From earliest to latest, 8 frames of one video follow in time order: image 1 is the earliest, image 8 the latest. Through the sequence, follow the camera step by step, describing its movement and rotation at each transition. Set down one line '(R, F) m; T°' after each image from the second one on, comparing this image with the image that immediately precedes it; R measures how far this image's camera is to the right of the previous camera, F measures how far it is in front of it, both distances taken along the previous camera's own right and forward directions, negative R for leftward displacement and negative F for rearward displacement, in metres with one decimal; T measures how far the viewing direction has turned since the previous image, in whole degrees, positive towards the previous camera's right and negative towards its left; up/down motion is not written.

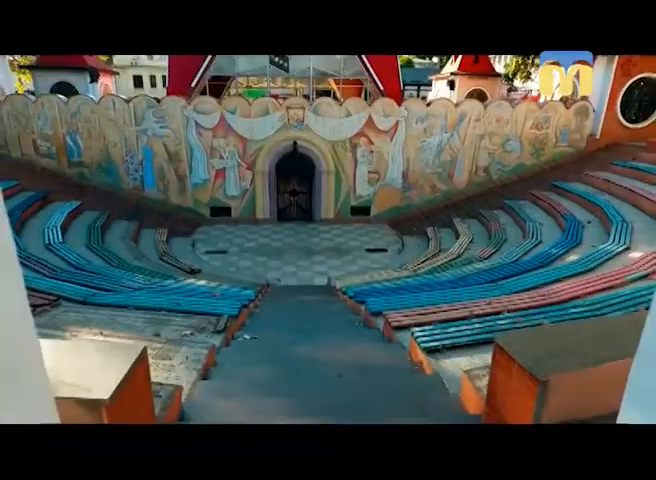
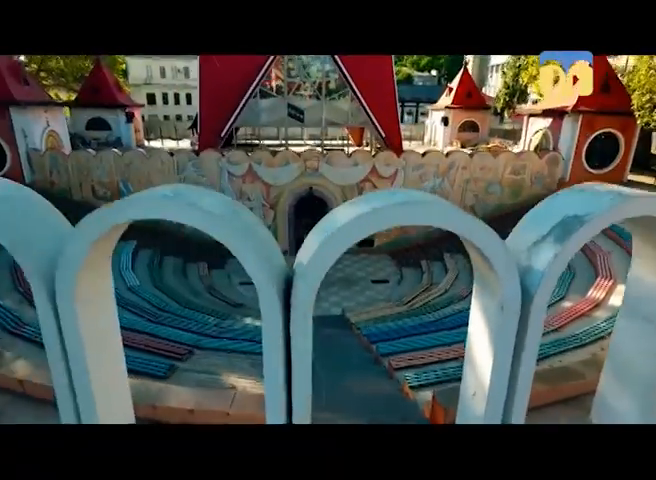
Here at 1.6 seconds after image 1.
(-0.2, -1.3) m; 0°
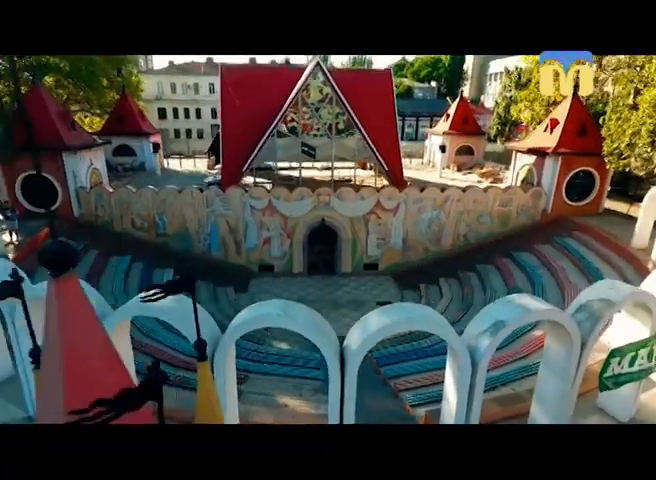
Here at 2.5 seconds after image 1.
(-0.2, -1.1) m; 0°
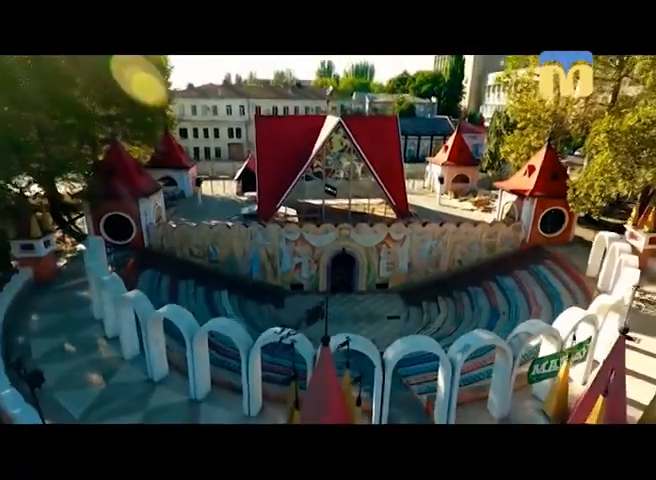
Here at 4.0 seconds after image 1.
(-0.5, -2.2) m; 0°
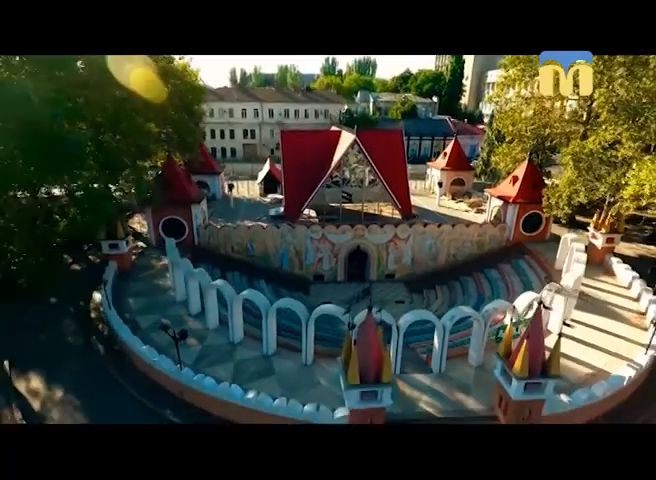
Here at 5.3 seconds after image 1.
(-0.6, -2.3) m; 0°
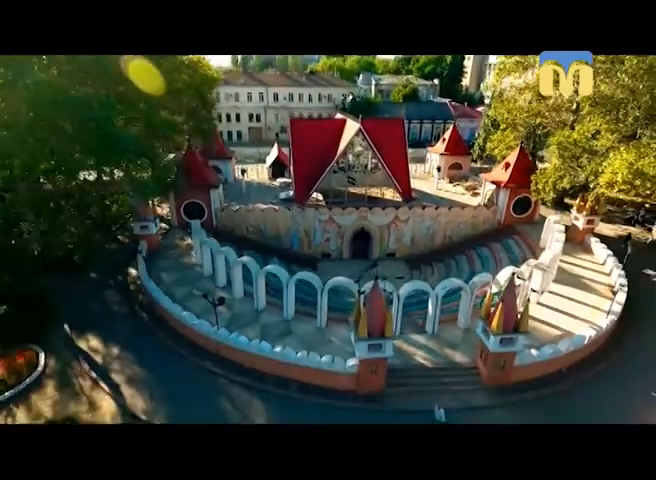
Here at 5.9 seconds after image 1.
(-0.2, -1.3) m; 0°
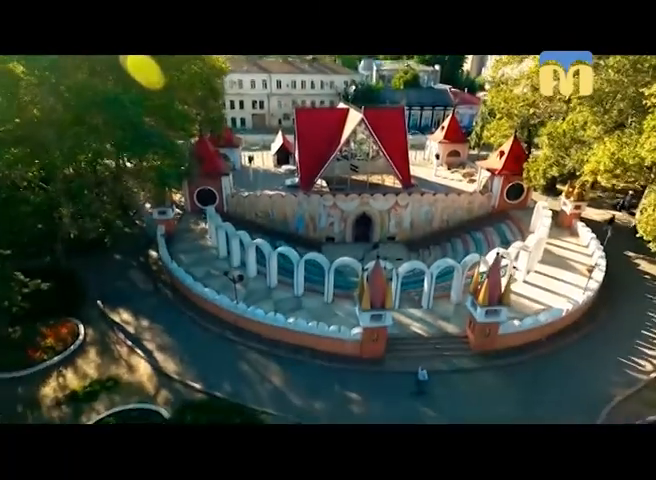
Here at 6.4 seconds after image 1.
(-0.1, -1.0) m; 0°
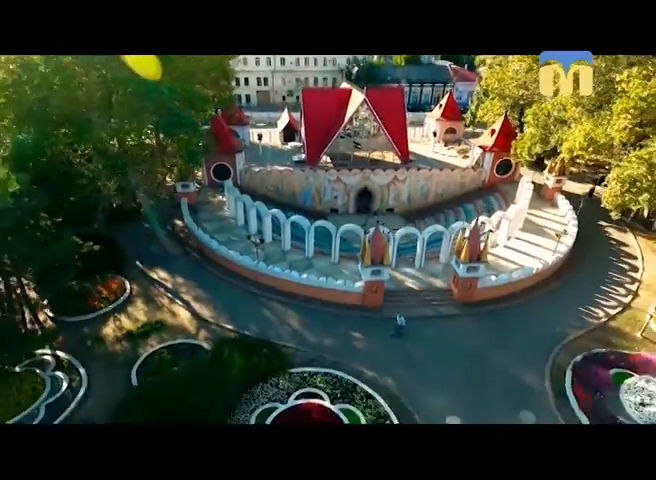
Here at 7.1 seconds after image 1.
(-0.2, -1.6) m; 0°
